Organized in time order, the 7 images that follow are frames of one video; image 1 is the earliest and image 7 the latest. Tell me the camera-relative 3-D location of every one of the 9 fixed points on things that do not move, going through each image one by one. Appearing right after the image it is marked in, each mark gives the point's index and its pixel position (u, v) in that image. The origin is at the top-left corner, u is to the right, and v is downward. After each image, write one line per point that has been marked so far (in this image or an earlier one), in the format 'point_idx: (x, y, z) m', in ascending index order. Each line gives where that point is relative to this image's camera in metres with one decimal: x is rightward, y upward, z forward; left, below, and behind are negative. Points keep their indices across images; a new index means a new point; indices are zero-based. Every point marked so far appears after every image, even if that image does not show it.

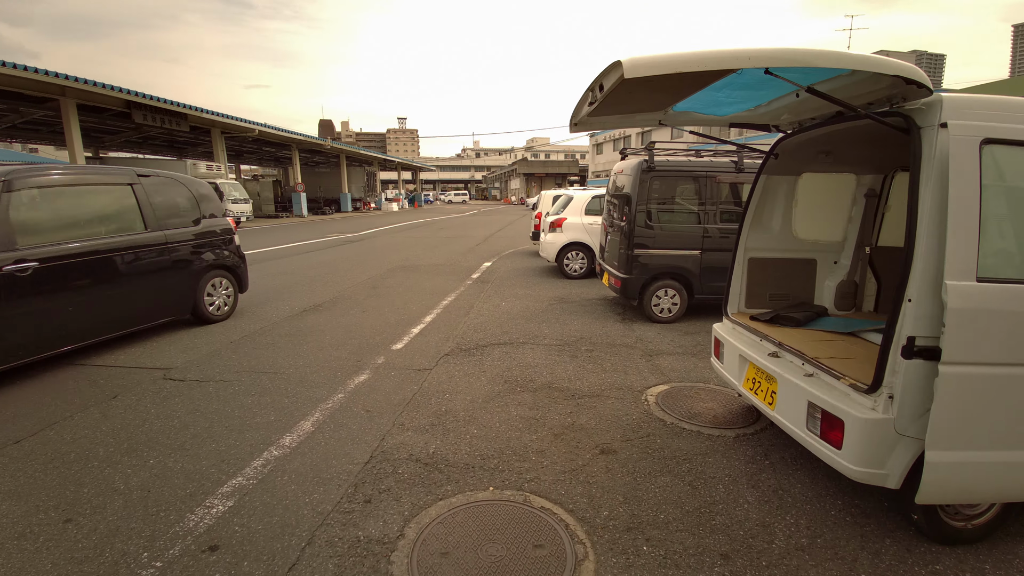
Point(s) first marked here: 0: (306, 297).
0: (-3.1, -0.1, +7.3) m
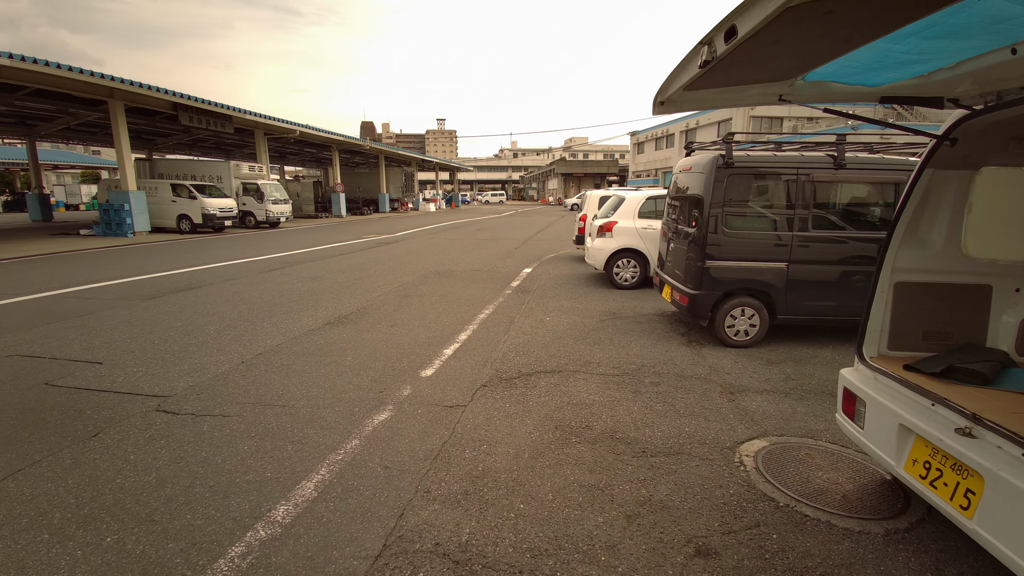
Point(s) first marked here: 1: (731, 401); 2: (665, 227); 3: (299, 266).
0: (-2.5, -0.3, +6.7) m
1: (+1.7, -0.9, +3.8) m
2: (+2.0, +0.8, +6.5) m
3: (-4.6, +0.5, +10.3) m
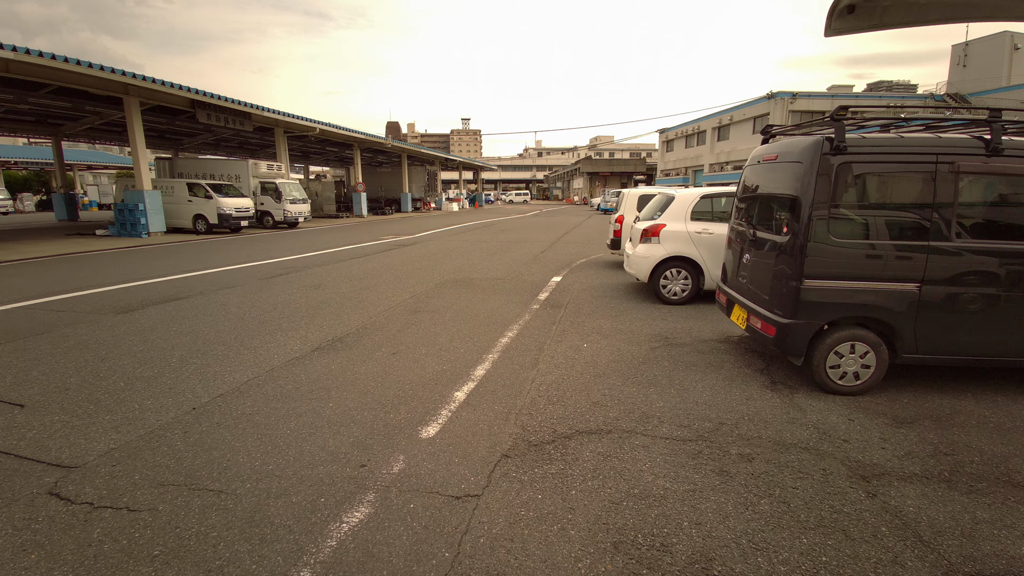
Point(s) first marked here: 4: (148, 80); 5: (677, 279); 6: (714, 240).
0: (-2.2, -0.4, +5.6) m
1: (+1.9, -1.1, +2.6) m
2: (+2.4, +0.6, +5.2) m
3: (-4.0, +0.3, +9.4) m
4: (-13.5, +7.7, +17.9) m
5: (+2.3, +0.1, +6.7) m
6: (+2.7, +0.6, +6.5) m
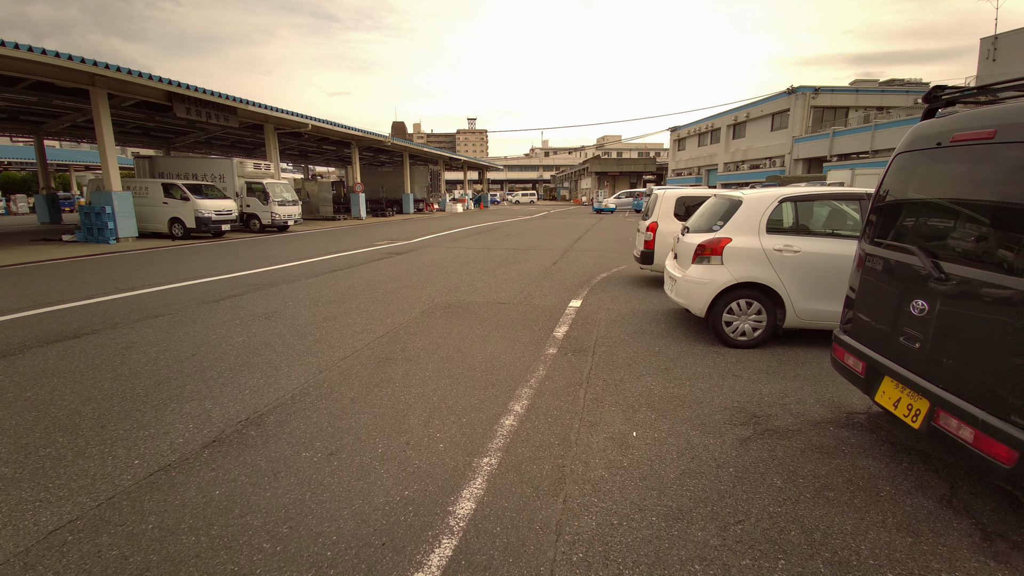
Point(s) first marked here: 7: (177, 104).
0: (-2.1, -0.8, +3.9) m
1: (+1.9, -1.5, +0.8) m
2: (+2.4, +0.2, +3.4) m
3: (-3.9, -0.1, +7.6) m
4: (-13.3, +7.3, +16.2) m
5: (+2.4, -0.2, +4.9) m
6: (+2.8, +0.3, +4.7) m
7: (-12.9, +7.1, +18.7) m
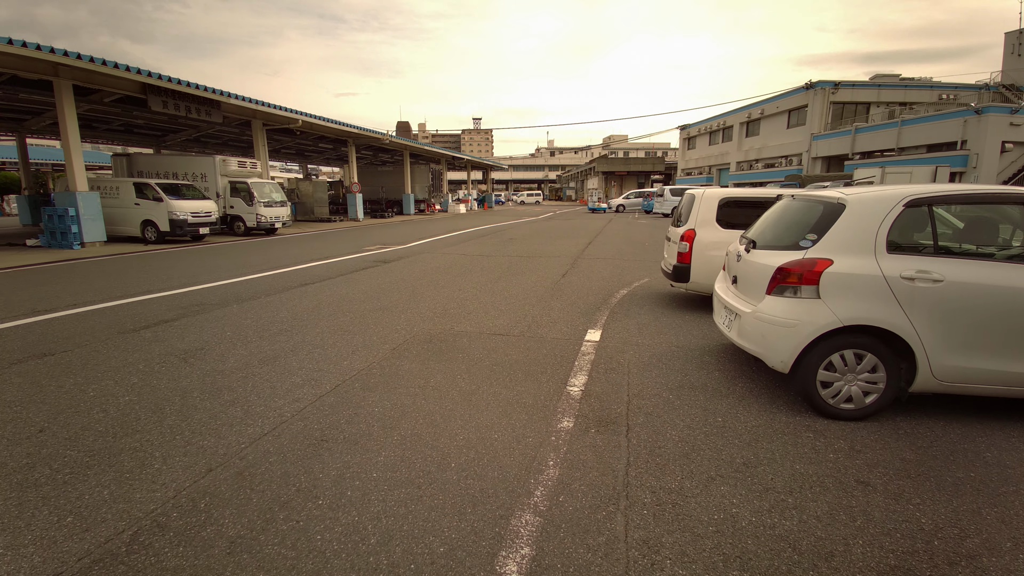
0: (-2.1, -1.1, +2.3) m
1: (+1.9, -1.8, -0.8) m
2: (+2.4, -0.1, +1.8) m
3: (-3.9, -0.4, +6.1) m
4: (-13.1, +7.0, +14.8) m
5: (+2.3, -0.6, +3.3) m
6: (+2.8, 0.0, +3.1) m
7: (-12.8, +6.8, +17.3) m
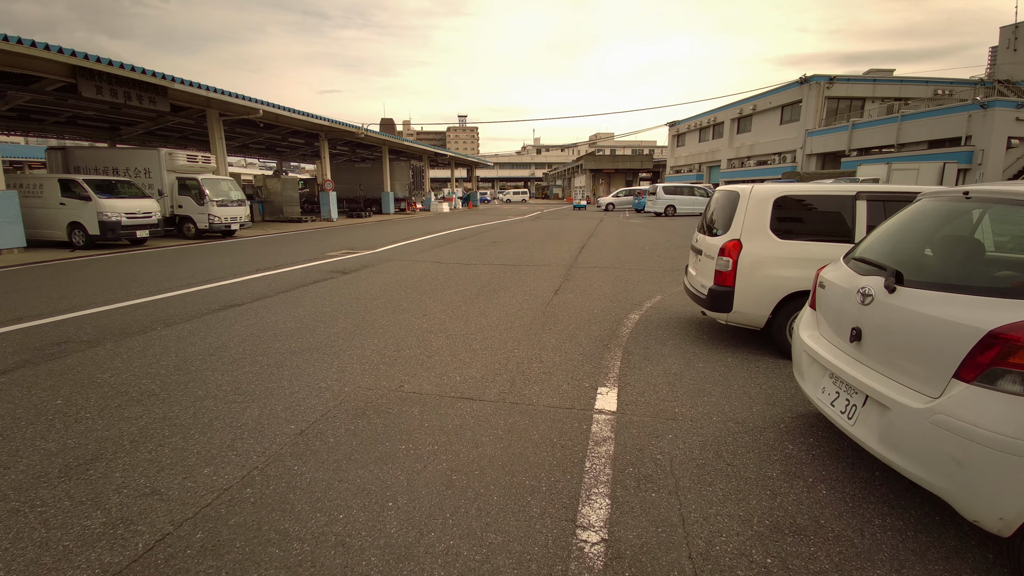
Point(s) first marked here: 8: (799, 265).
0: (-2.2, -1.5, +0.5) m
1: (+1.9, -2.1, -2.5) m
2: (+2.3, -0.4, +0.1) m
3: (-4.1, -0.7, +4.3) m
4: (-13.6, +6.7, +12.7) m
5: (+2.2, -0.9, +1.6) m
6: (+2.7, -0.3, +1.5) m
7: (-13.3, +6.5, +15.2) m
8: (+2.6, +0.2, +4.3) m
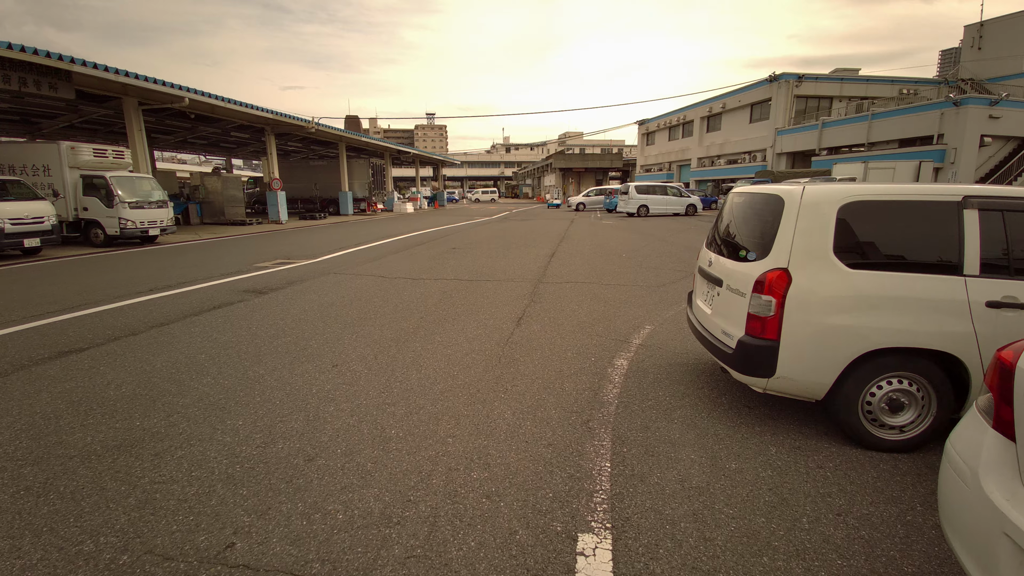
0: (-2.4, -1.8, -1.2) m
1: (+1.9, -2.5, -4.0) m
2: (+2.1, -0.7, -1.4) m
3: (-4.5, -1.1, +2.4) m
4: (-14.6, +6.2, +10.2) m
5: (+2.0, -1.2, +0.1) m
6: (+2.4, -0.7, 0.0) m
7: (-14.4, +6.0, +12.7) m
8: (+2.2, -0.1, +2.8) m
